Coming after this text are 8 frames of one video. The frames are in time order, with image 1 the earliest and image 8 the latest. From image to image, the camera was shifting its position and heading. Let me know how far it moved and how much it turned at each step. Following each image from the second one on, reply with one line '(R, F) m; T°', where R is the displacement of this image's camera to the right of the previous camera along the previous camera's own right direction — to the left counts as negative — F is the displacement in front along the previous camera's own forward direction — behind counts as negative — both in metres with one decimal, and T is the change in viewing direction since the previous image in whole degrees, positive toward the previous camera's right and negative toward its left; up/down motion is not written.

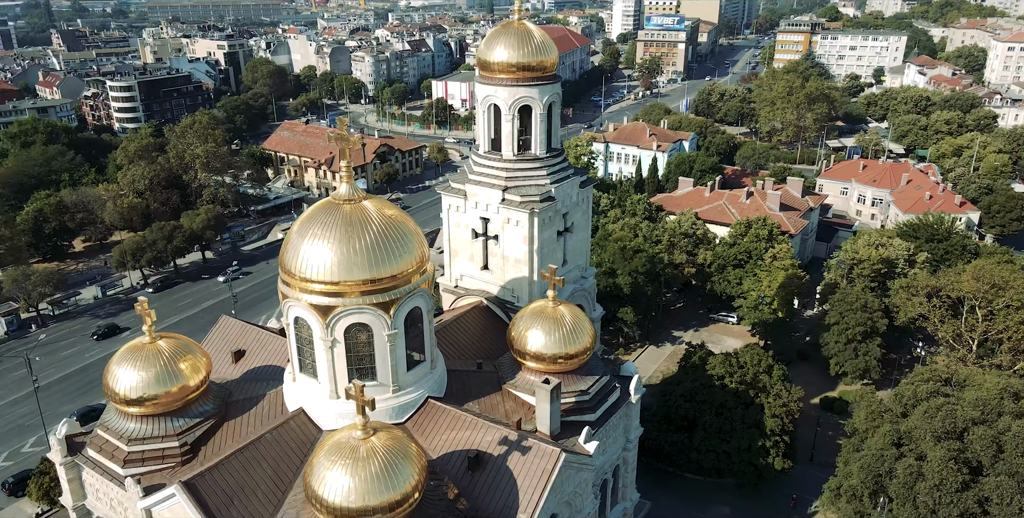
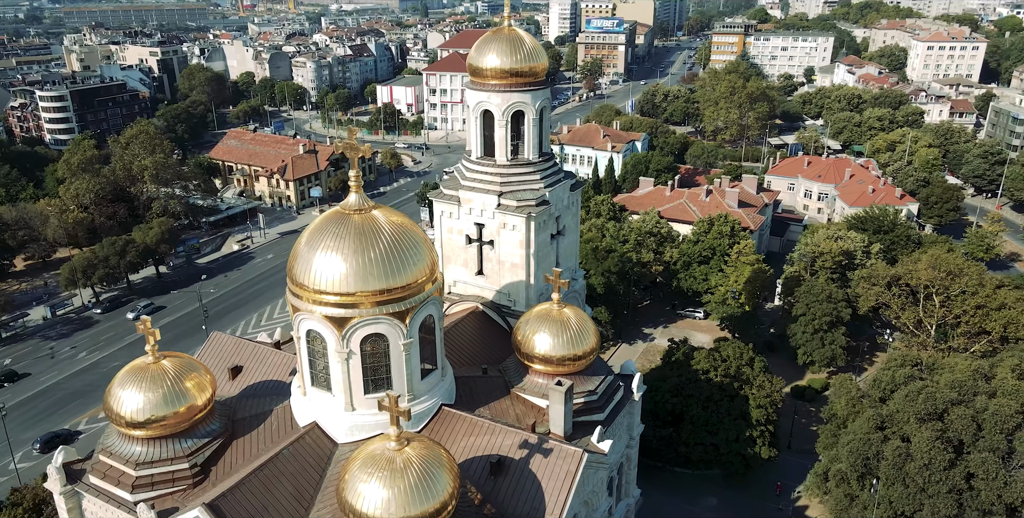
(-1.5, -0.1) m; +5°
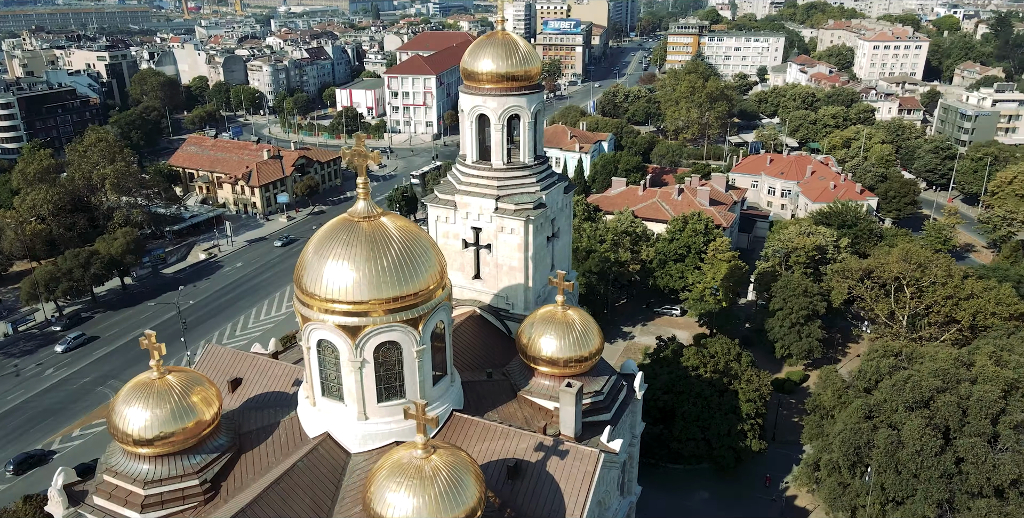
(-1.1, 0.0) m; +3°
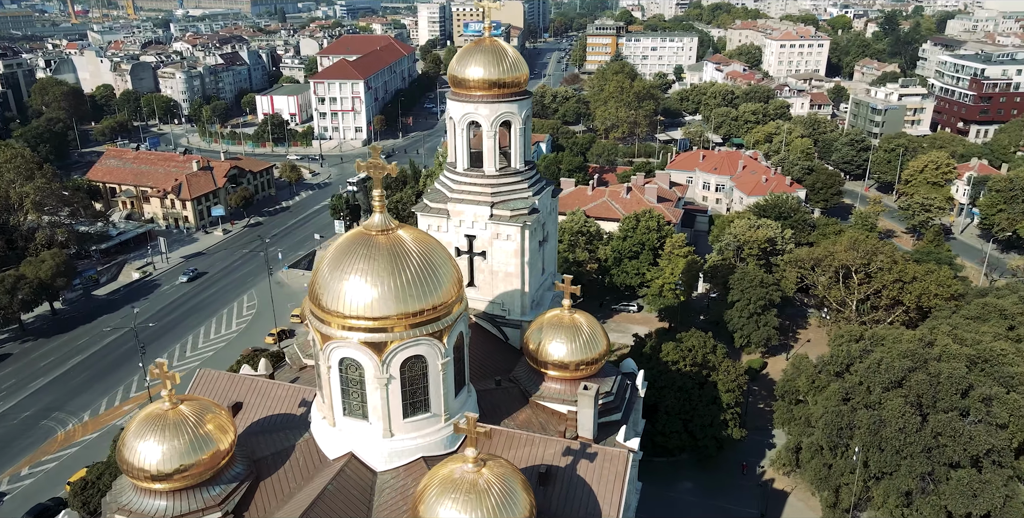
(-2.1, +0.1) m; +6°
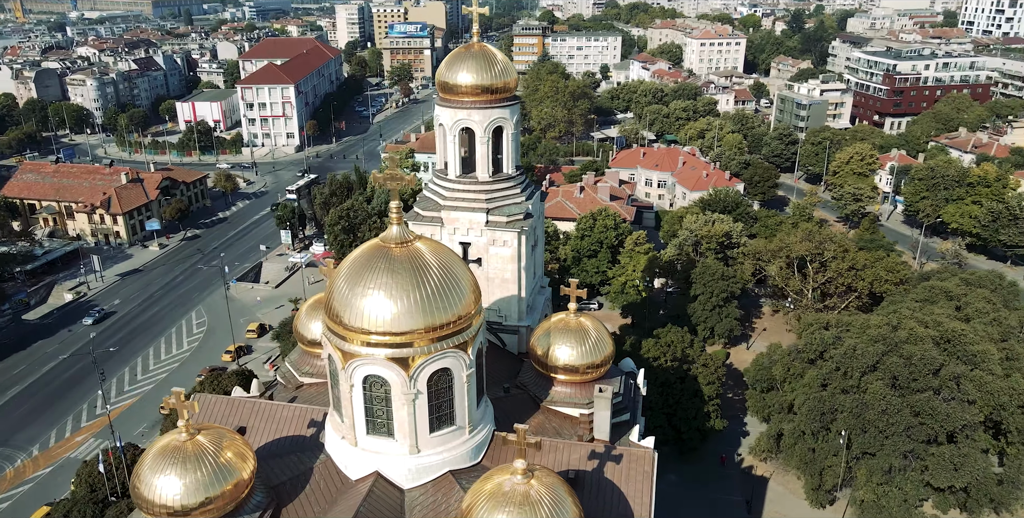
(-1.9, +0.2) m; +6°
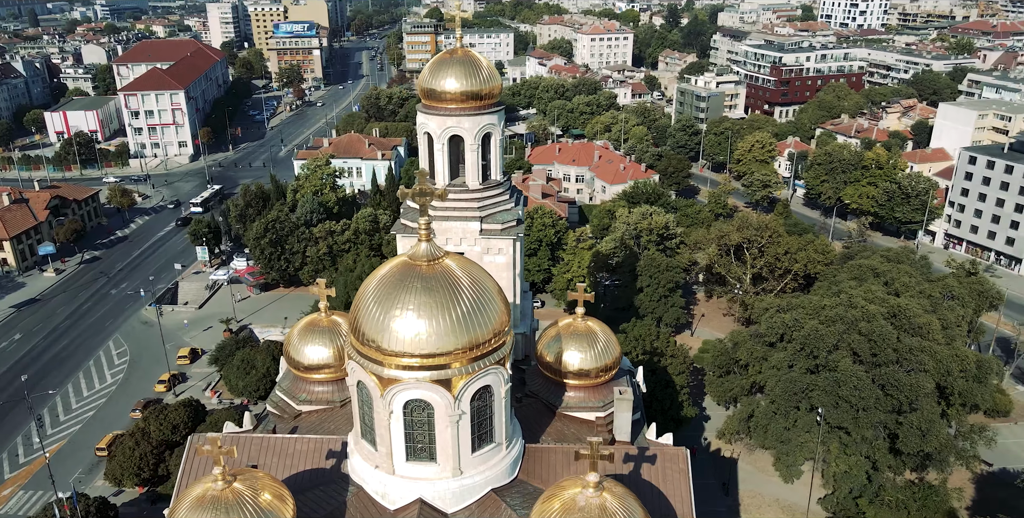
(-2.8, +0.4) m; +9°
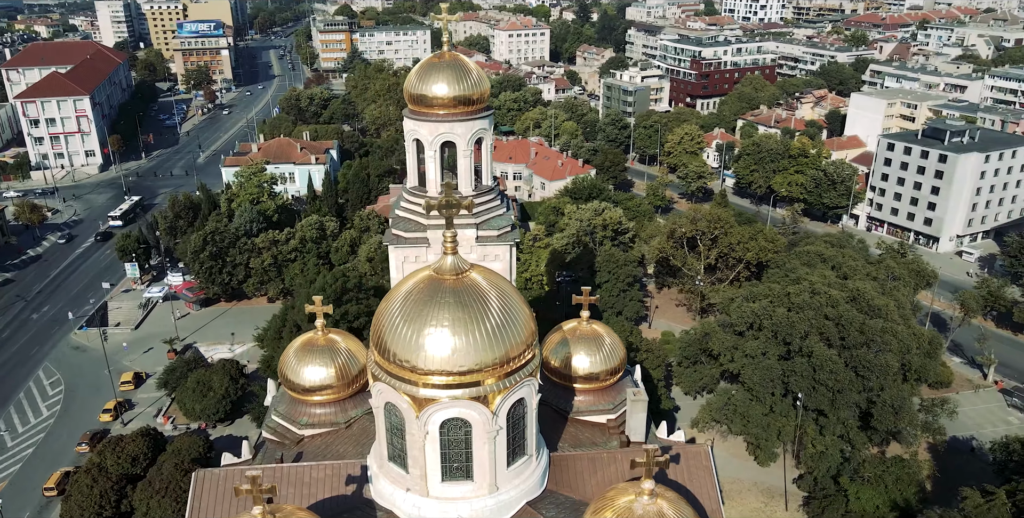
(-2.1, +0.4) m; +7°
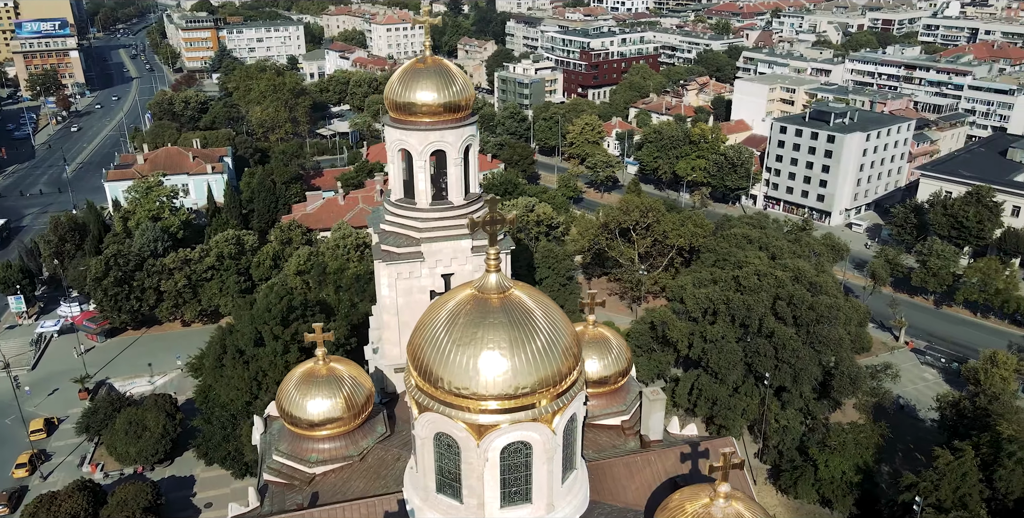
(-3.0, +0.7) m; +10°
